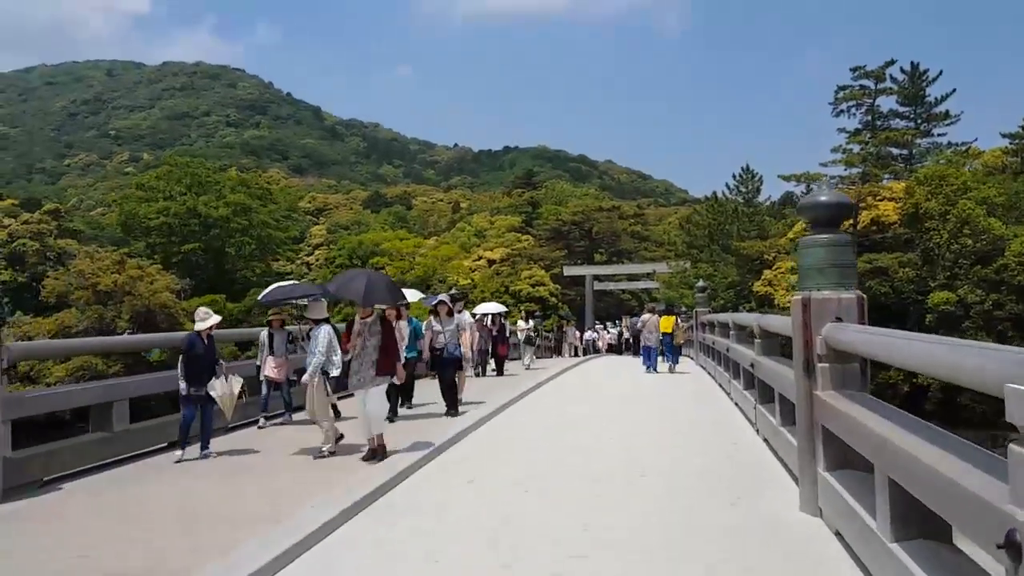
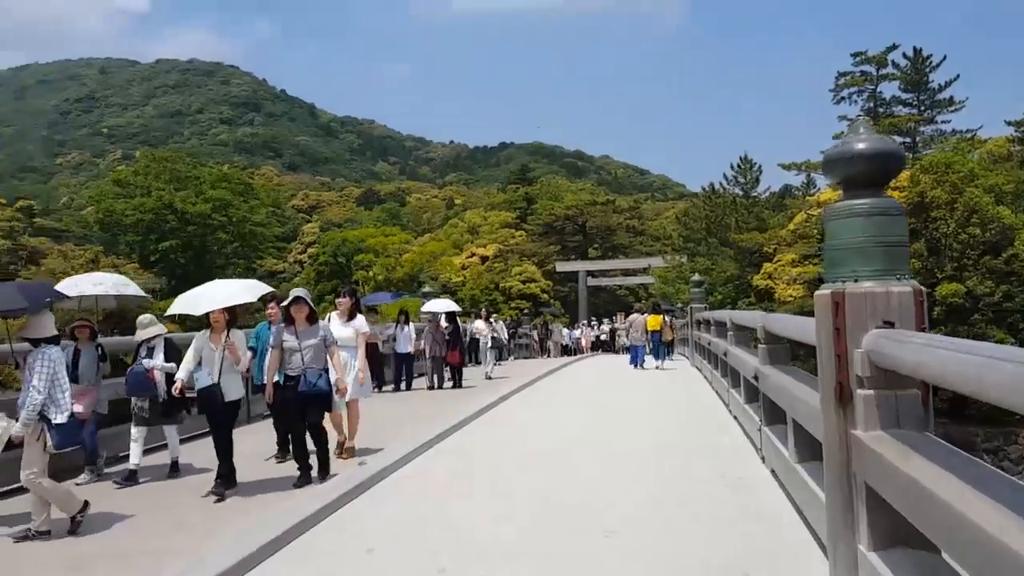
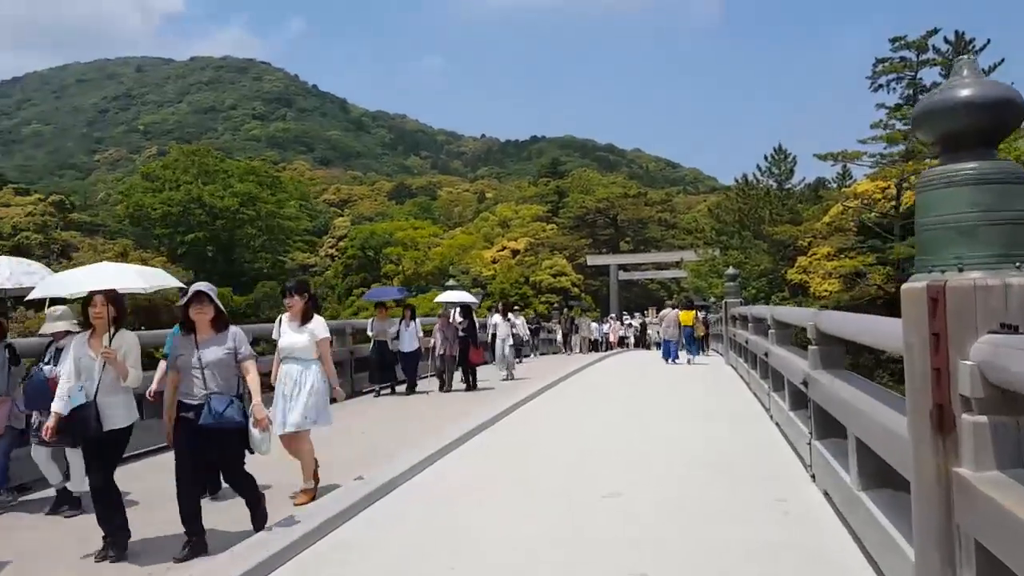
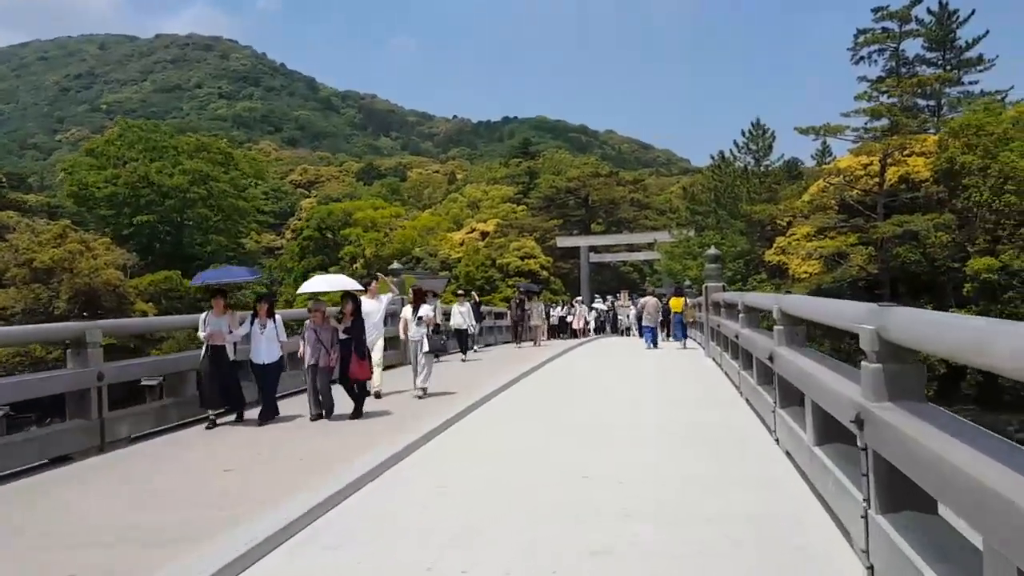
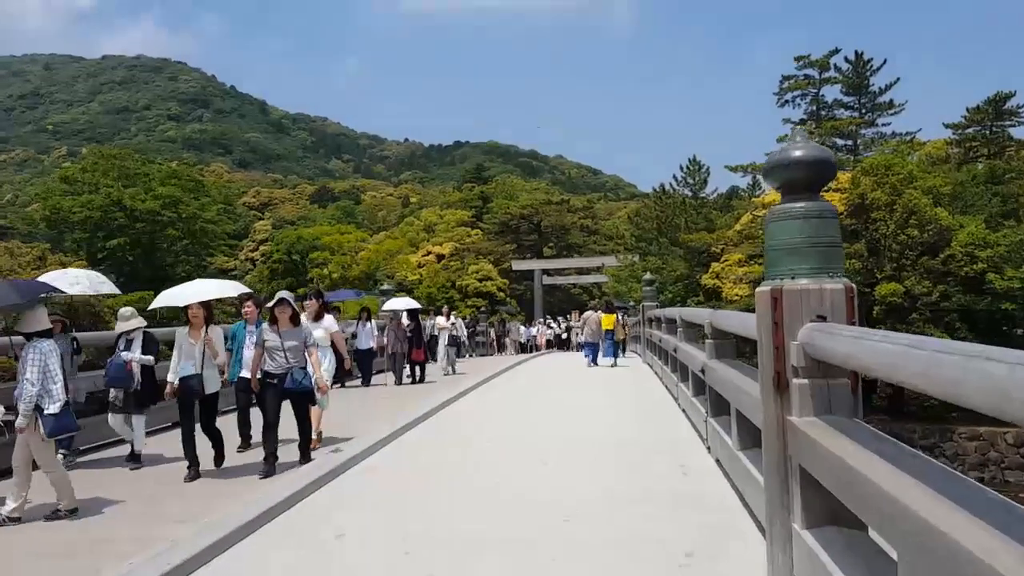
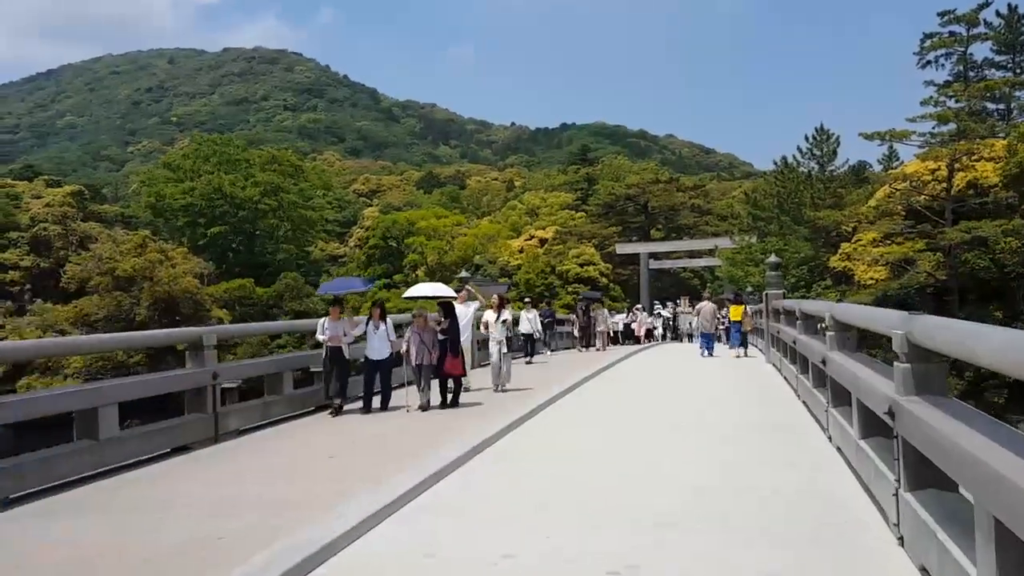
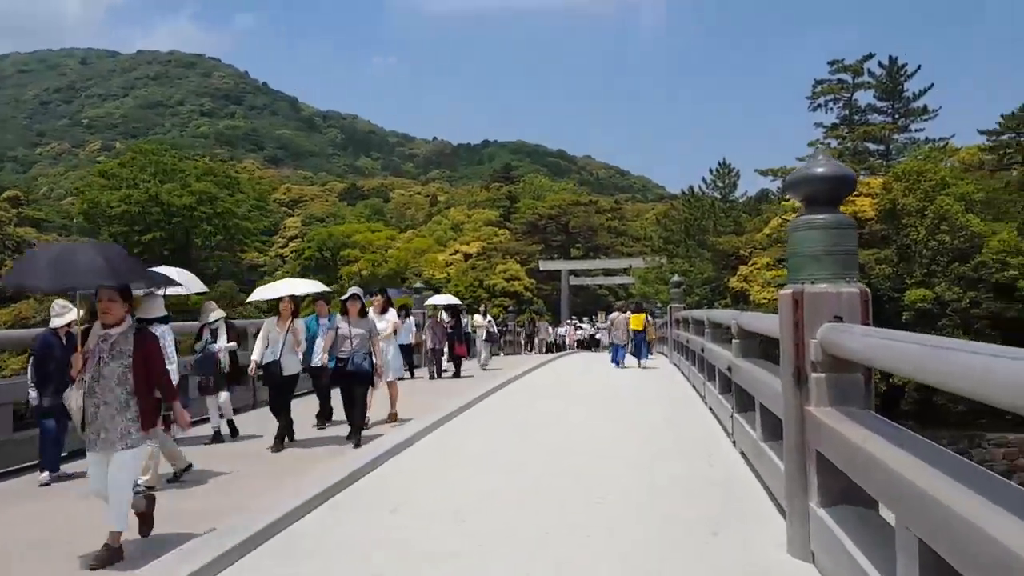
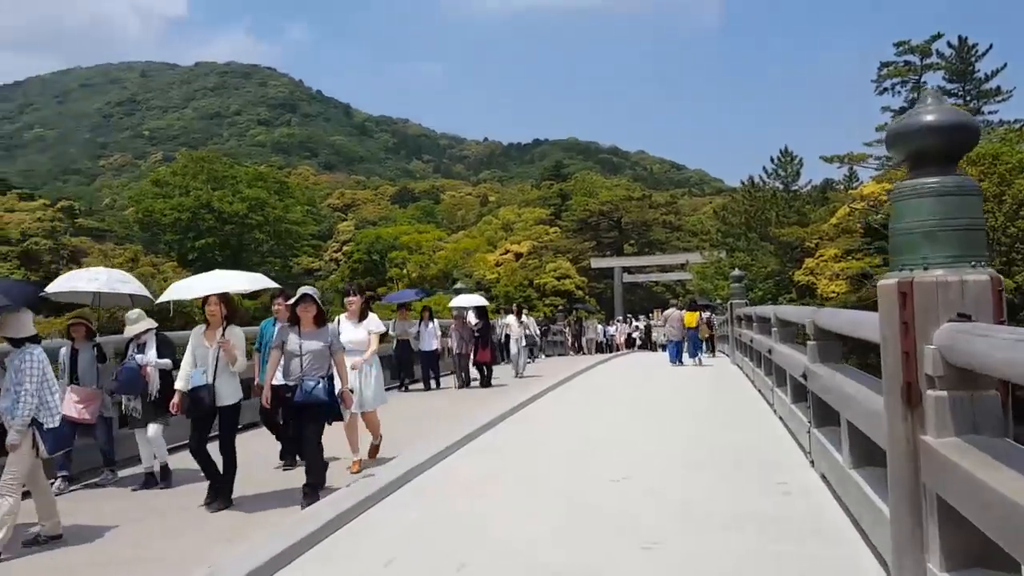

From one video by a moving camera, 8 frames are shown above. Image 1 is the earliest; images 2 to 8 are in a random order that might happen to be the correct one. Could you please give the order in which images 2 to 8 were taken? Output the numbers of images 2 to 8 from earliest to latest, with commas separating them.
7, 5, 2, 8, 3, 6, 4
